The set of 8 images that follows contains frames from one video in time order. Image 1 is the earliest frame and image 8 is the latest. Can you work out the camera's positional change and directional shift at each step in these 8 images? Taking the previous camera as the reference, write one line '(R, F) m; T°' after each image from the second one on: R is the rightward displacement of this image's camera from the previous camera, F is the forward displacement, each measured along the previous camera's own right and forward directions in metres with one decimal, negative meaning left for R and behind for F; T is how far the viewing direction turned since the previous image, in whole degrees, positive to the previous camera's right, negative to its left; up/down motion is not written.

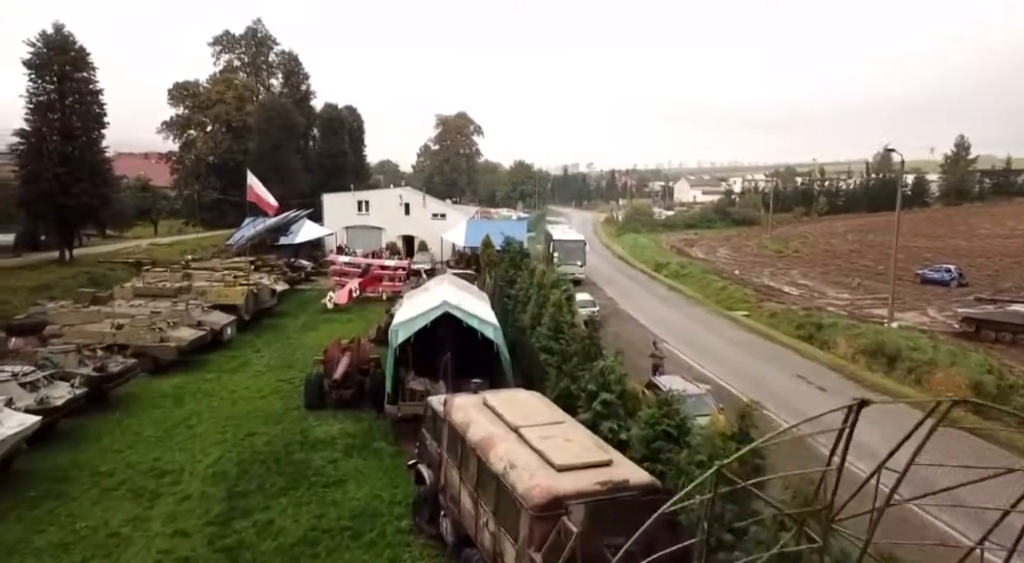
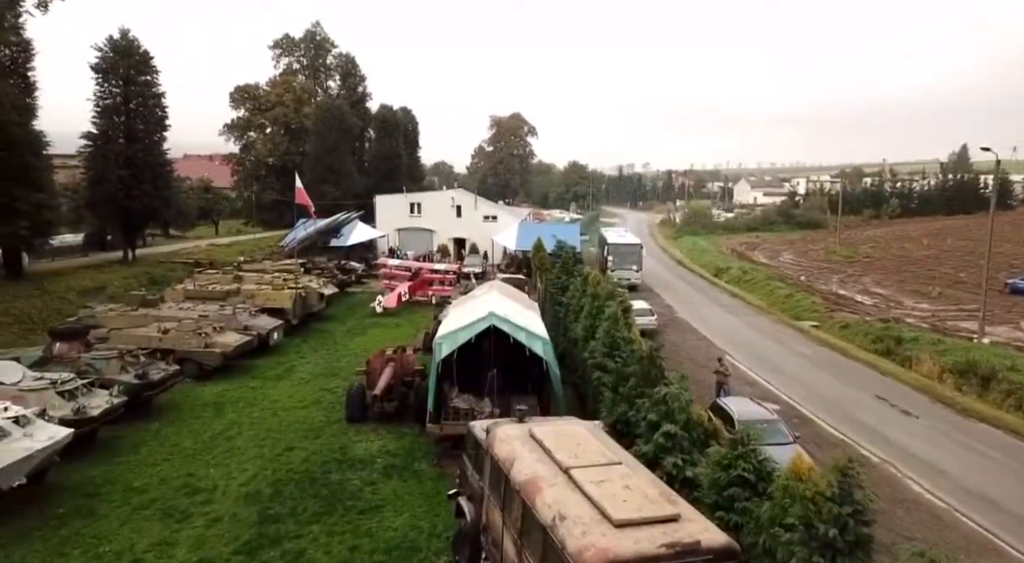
(0.0, +1.0) m; -5°
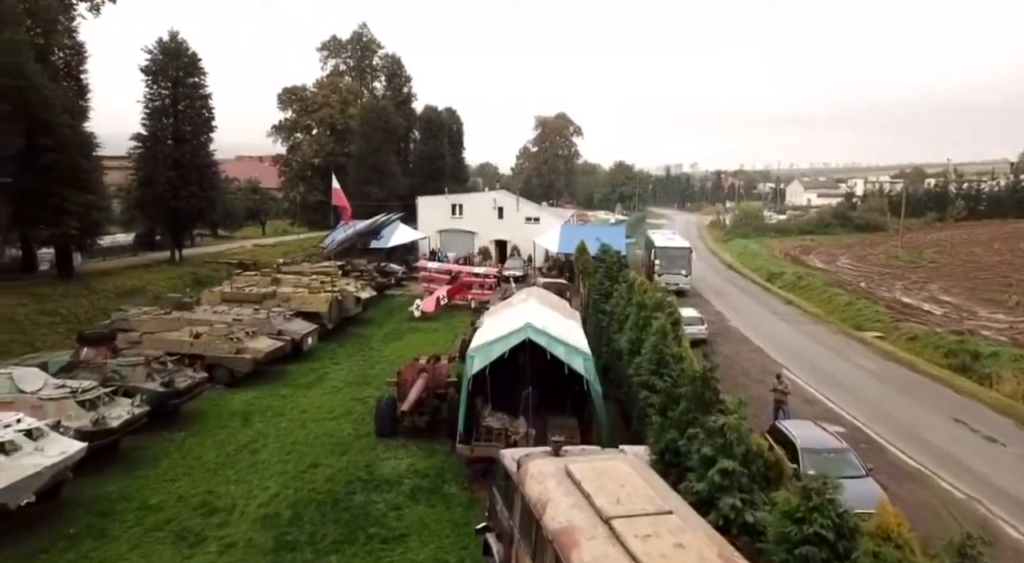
(+0.1, +0.9) m; -4°
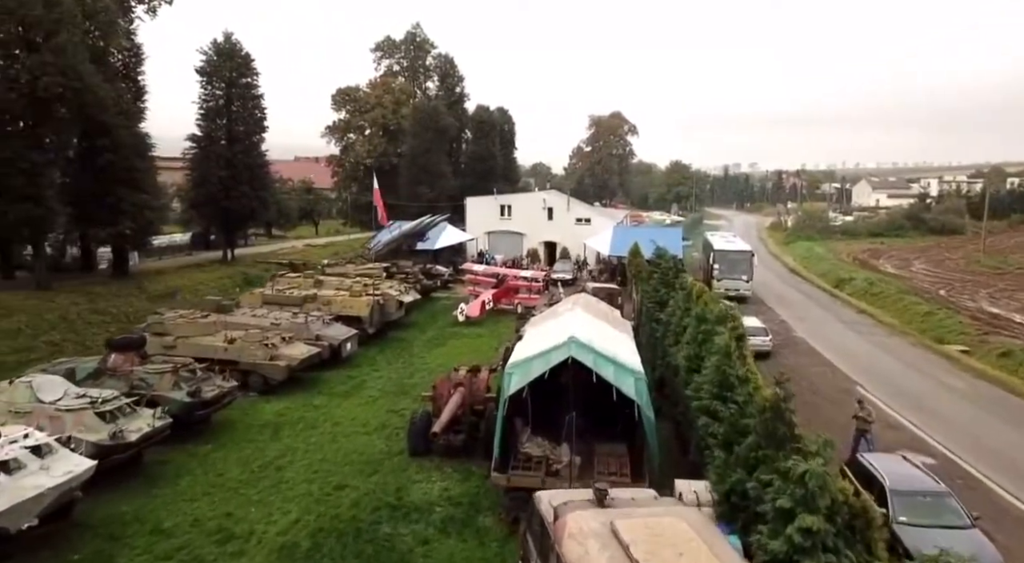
(+0.1, +1.1) m; -5°
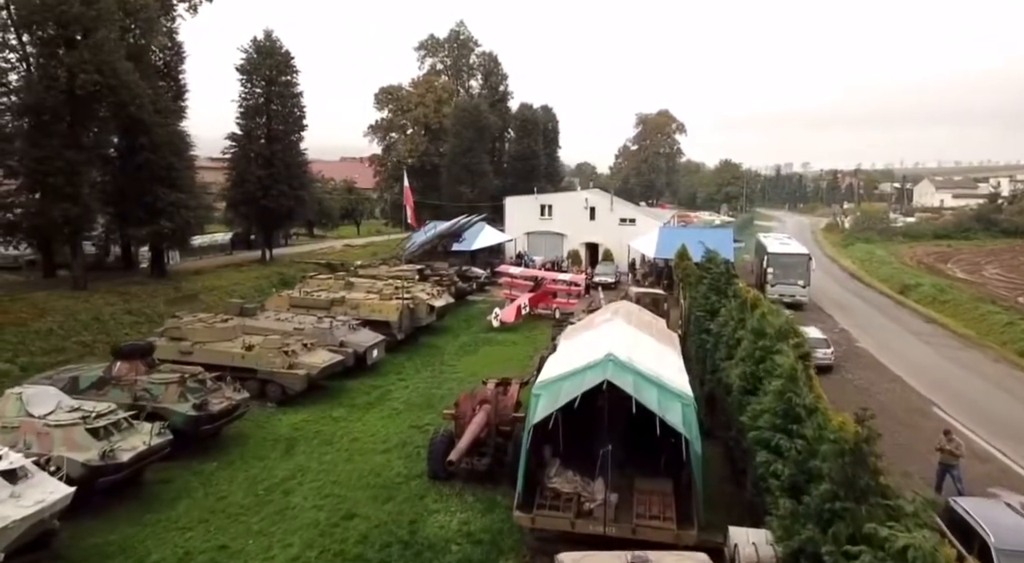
(+0.2, +1.2) m; -4°
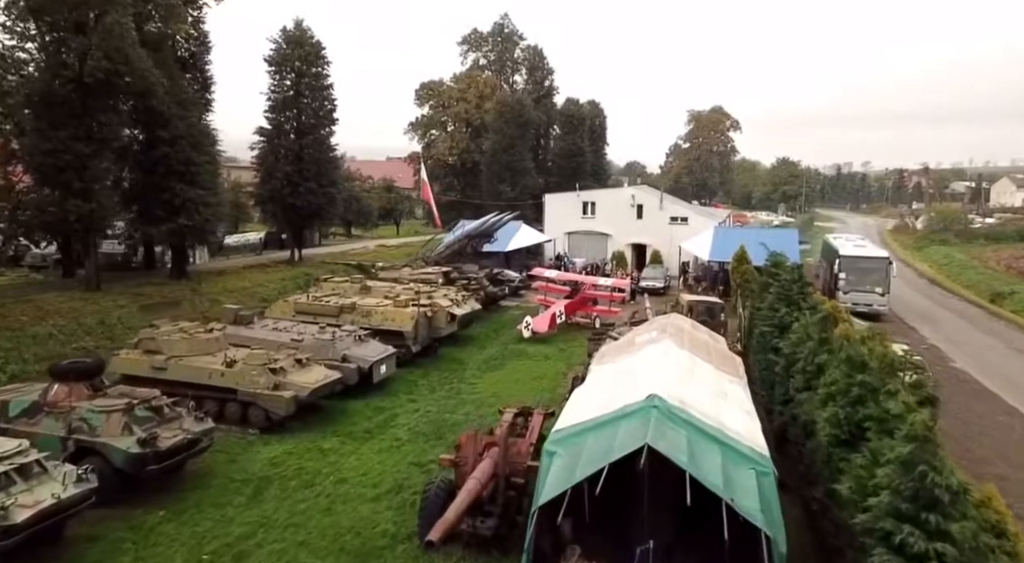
(+0.4, +2.4) m; -5°
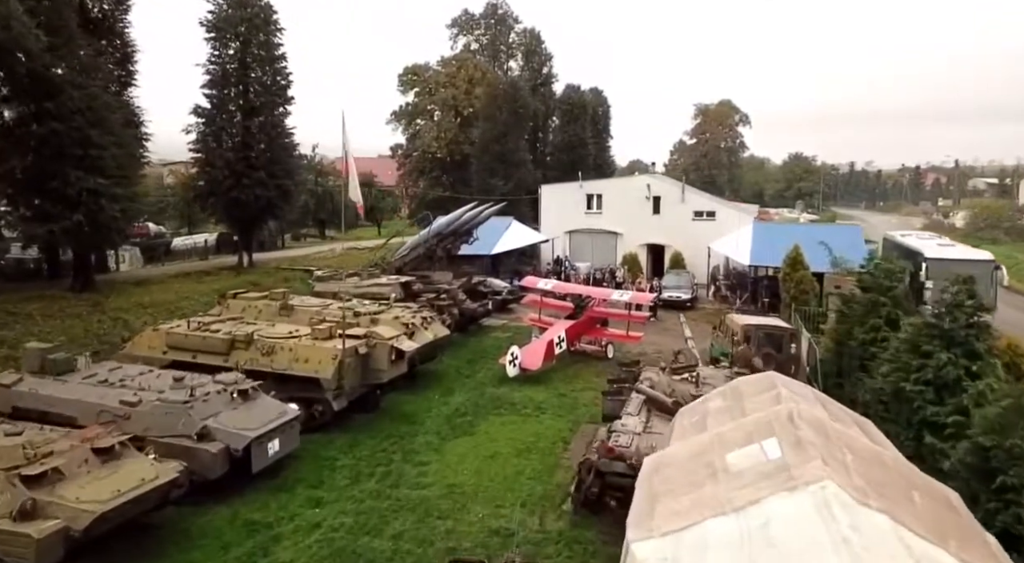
(+0.5, +5.4) m; 0°
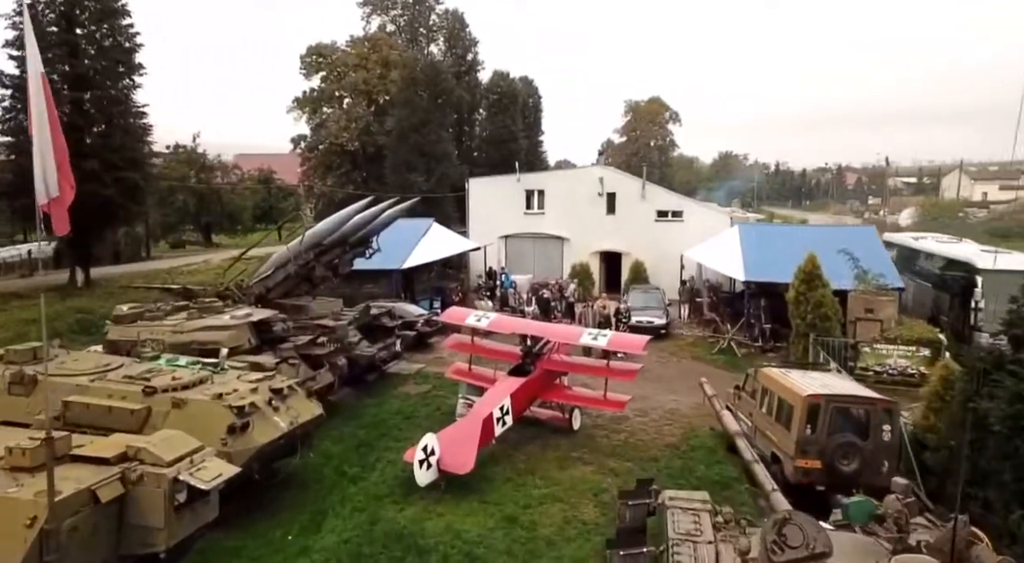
(+0.3, +5.2) m; +7°
